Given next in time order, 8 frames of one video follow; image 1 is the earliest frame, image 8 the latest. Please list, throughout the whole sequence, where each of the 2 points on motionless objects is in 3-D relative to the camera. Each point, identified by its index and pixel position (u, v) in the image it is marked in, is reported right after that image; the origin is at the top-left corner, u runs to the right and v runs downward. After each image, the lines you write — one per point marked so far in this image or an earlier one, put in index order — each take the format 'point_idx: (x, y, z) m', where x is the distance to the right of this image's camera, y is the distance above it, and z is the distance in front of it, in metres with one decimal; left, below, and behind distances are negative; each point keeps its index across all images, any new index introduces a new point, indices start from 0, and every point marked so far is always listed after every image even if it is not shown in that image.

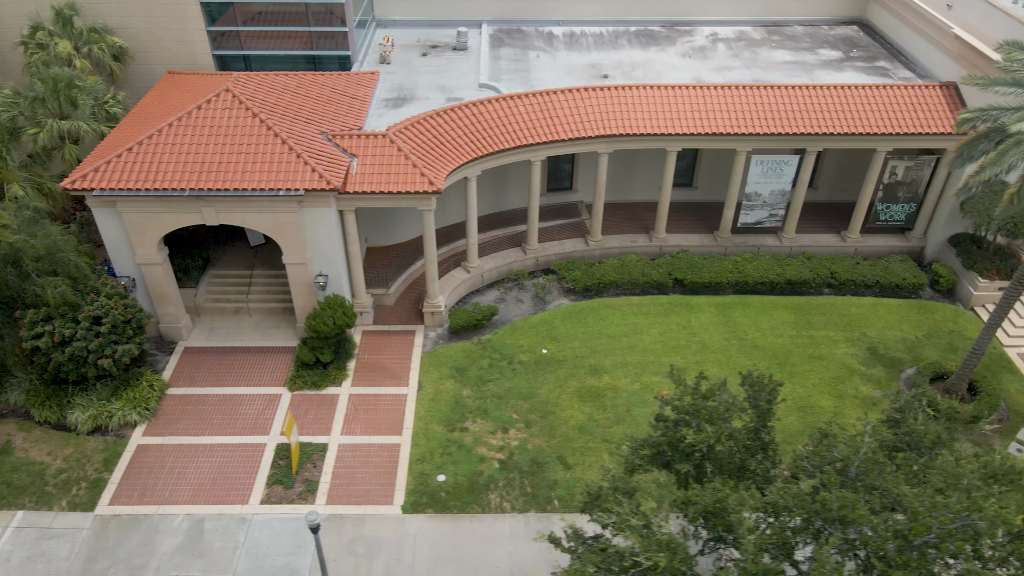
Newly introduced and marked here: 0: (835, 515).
0: (+4.4, -3.2, +12.9) m
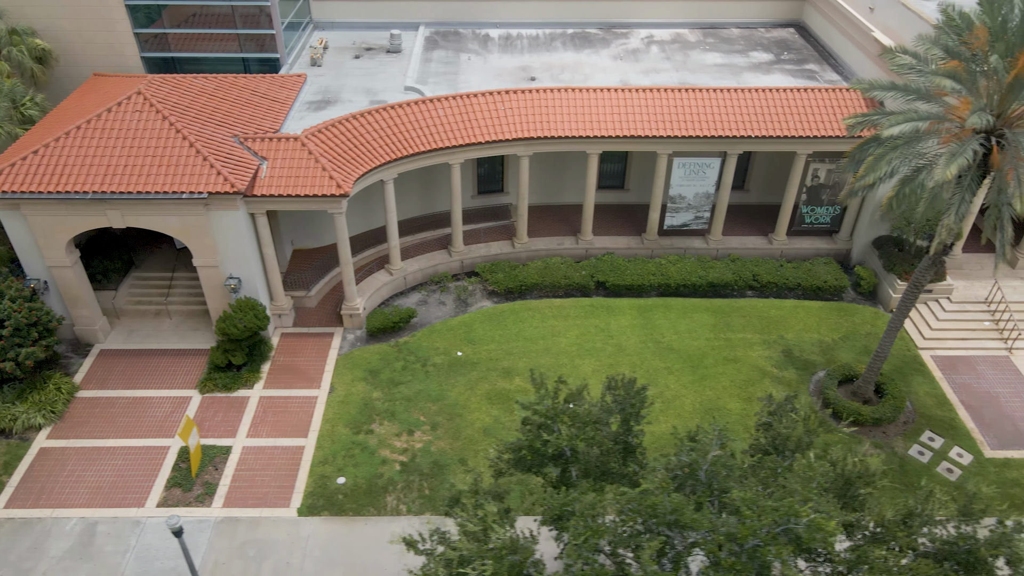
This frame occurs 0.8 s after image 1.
0: (+2.2, -3.2, +13.0) m
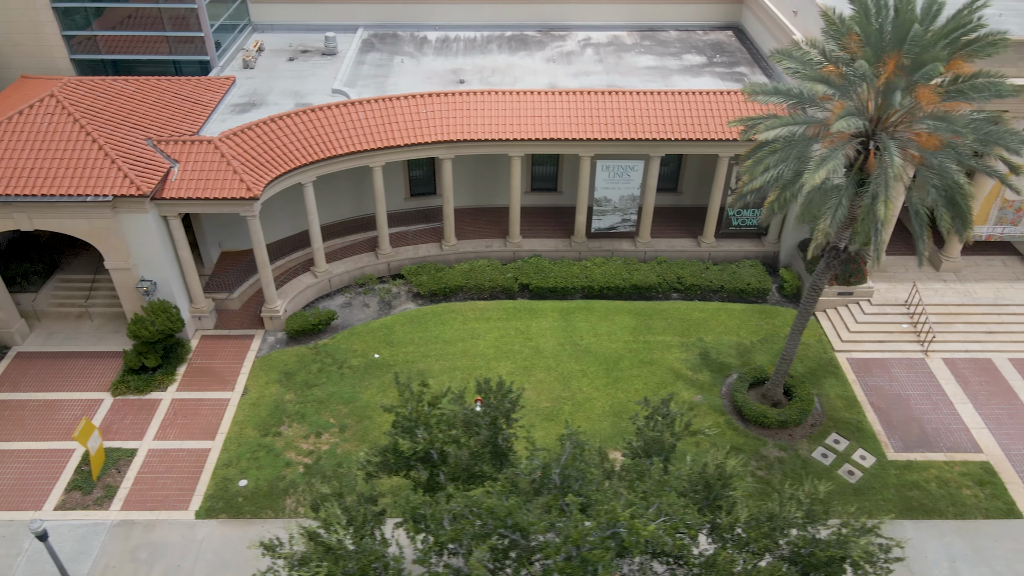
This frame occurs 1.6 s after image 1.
0: (0.0, -3.3, +13.0) m
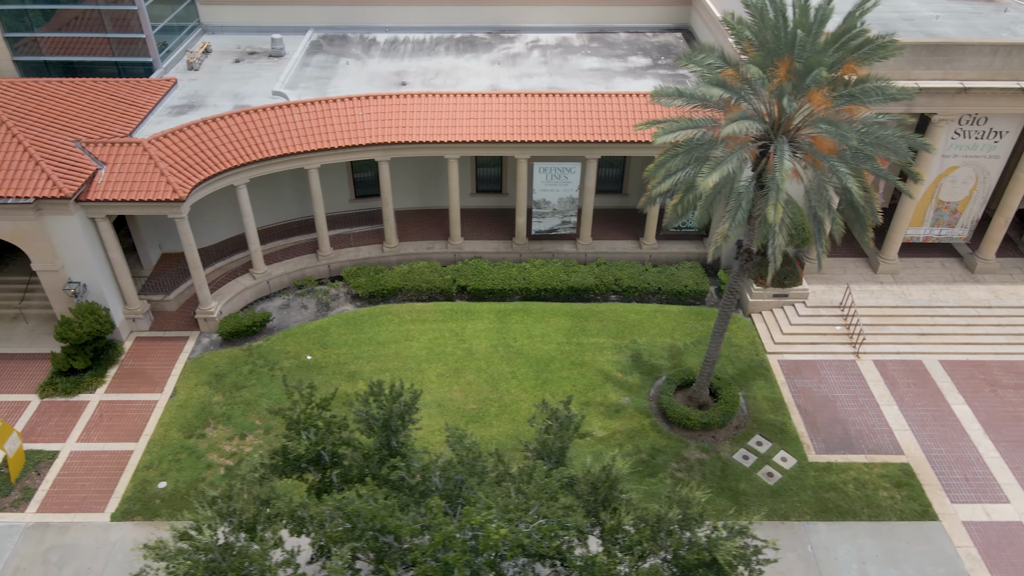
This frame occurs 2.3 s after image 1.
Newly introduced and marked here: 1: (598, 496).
0: (-1.8, -3.4, +13.1) m
1: (+1.4, -3.4, +15.3) m
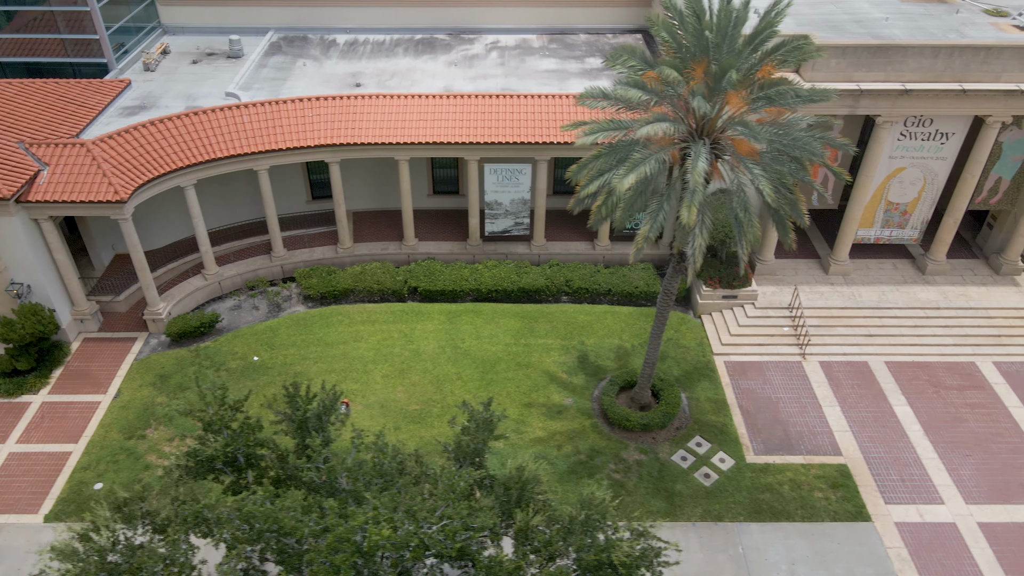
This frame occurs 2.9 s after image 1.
0: (-3.2, -3.4, +13.1) m
1: (0.0, -3.4, +15.3) m
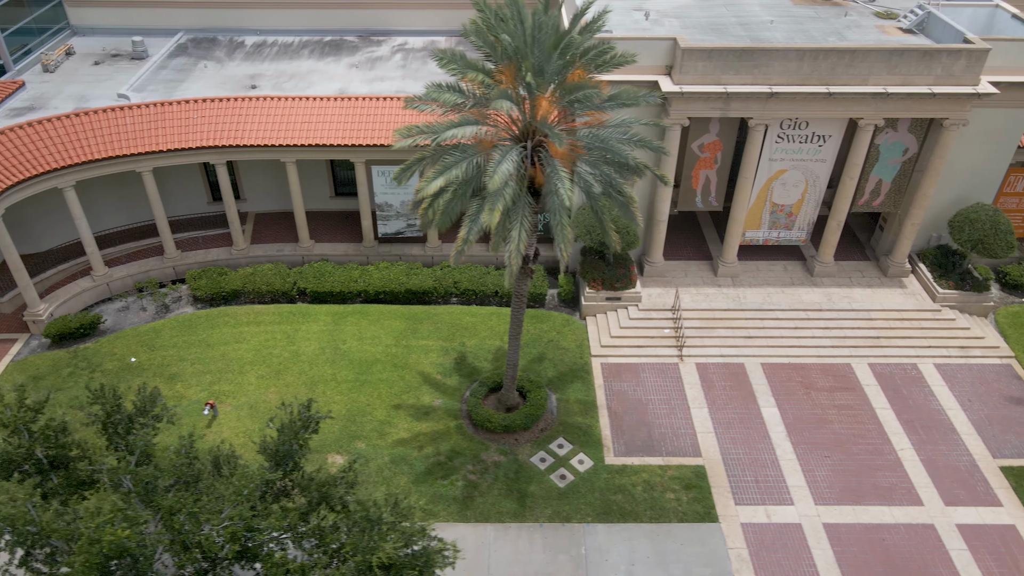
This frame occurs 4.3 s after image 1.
0: (-6.5, -3.4, +13.1) m
1: (-3.3, -3.5, +15.4) m
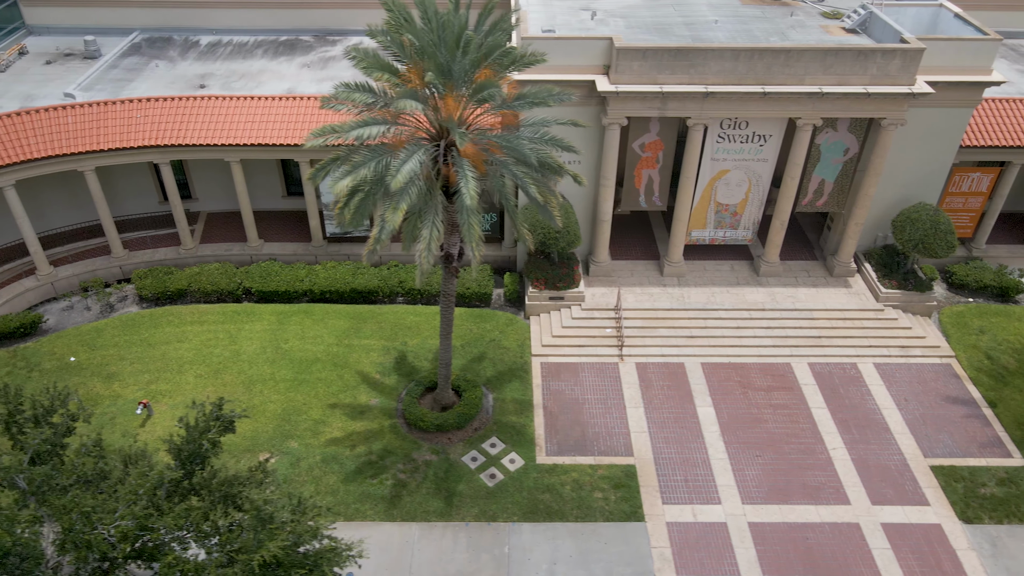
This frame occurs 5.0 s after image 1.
0: (-8.1, -3.4, +13.1) m
1: (-4.9, -3.4, +15.4) m
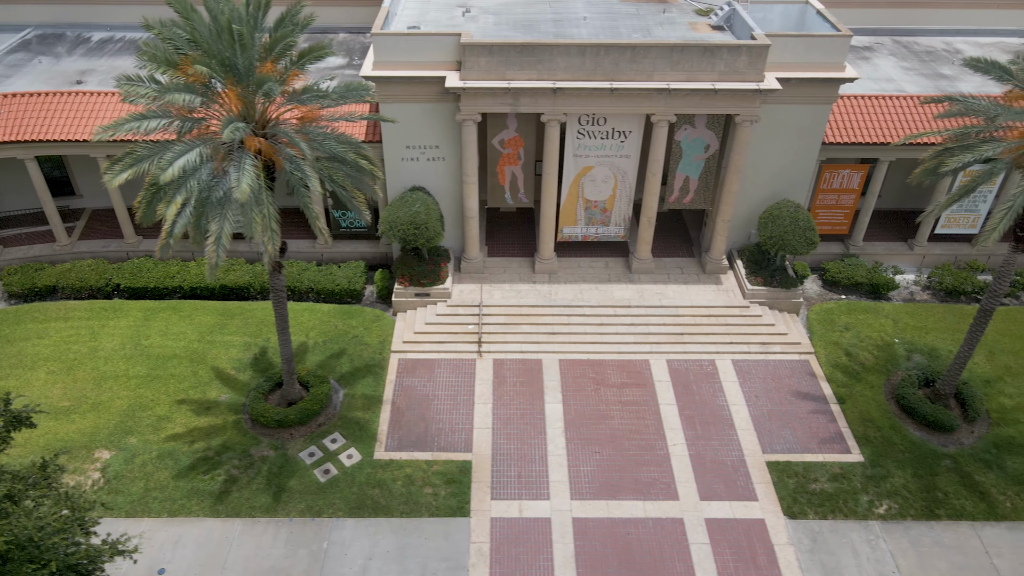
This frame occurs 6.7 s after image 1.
0: (-11.9, -3.3, +13.0) m
1: (-8.7, -3.3, +15.3) m
